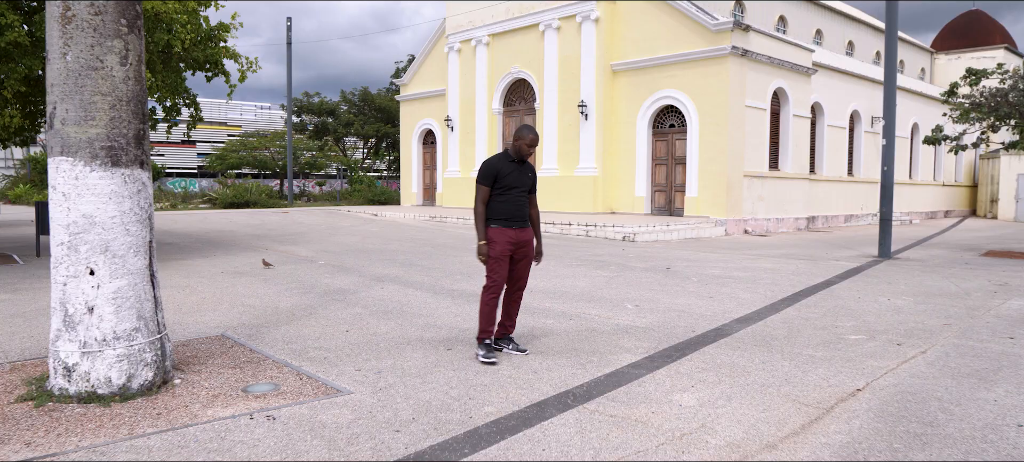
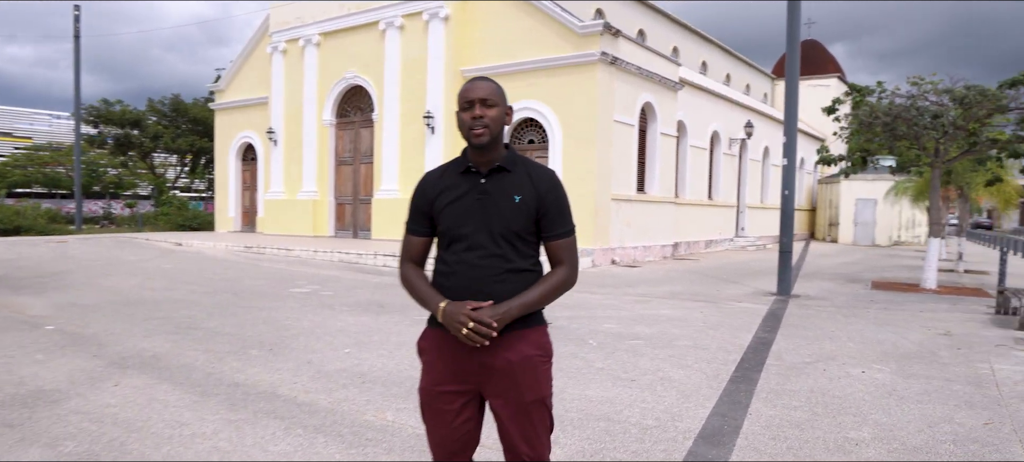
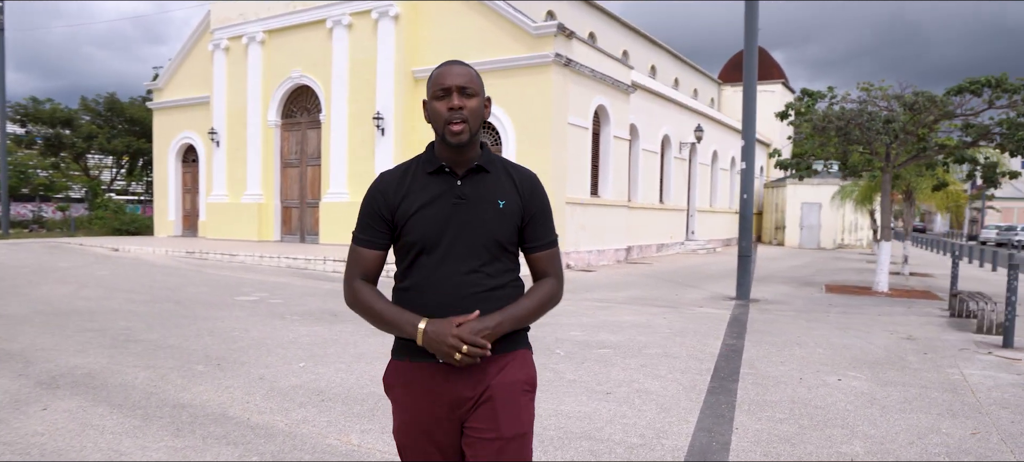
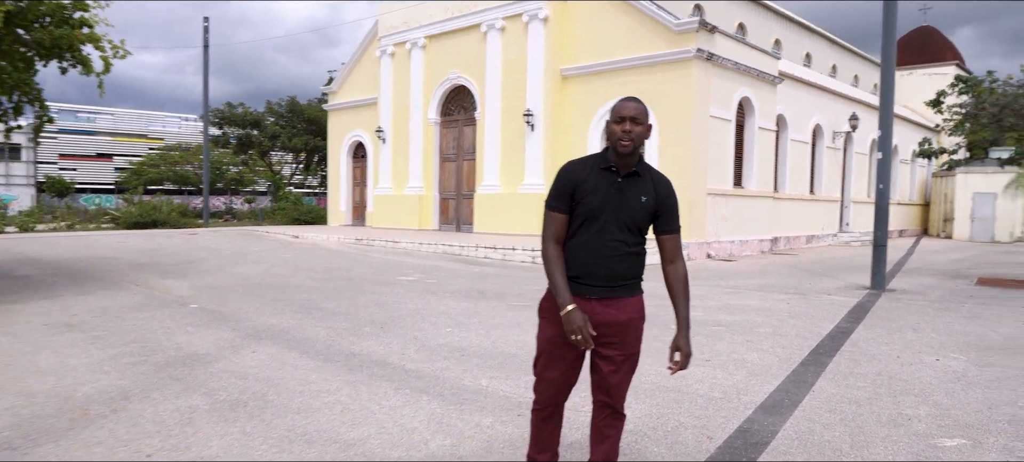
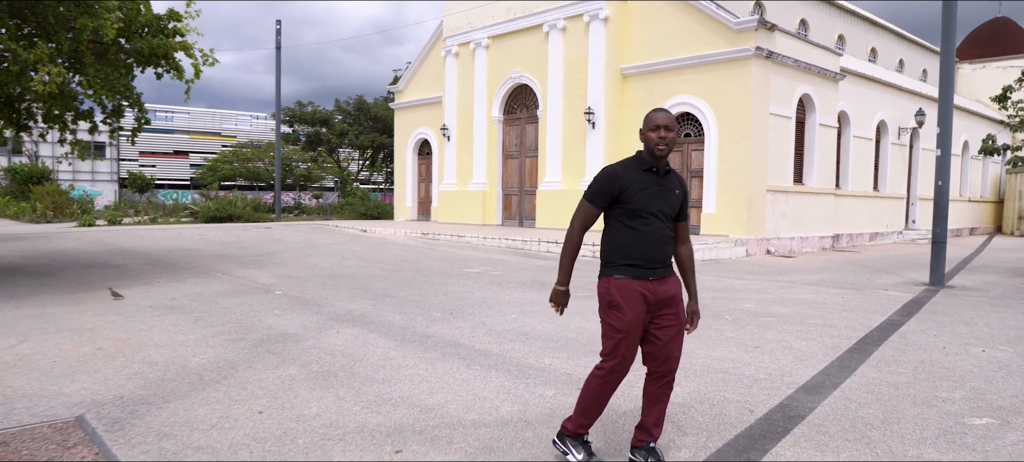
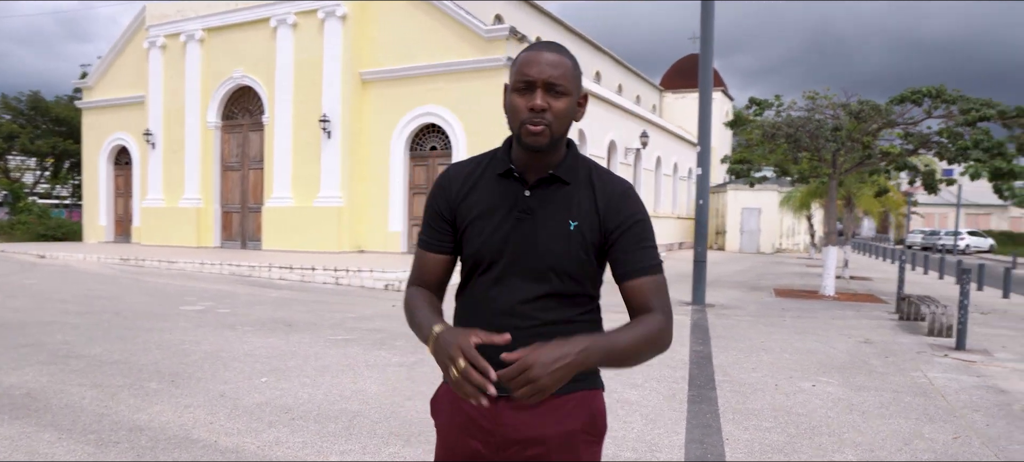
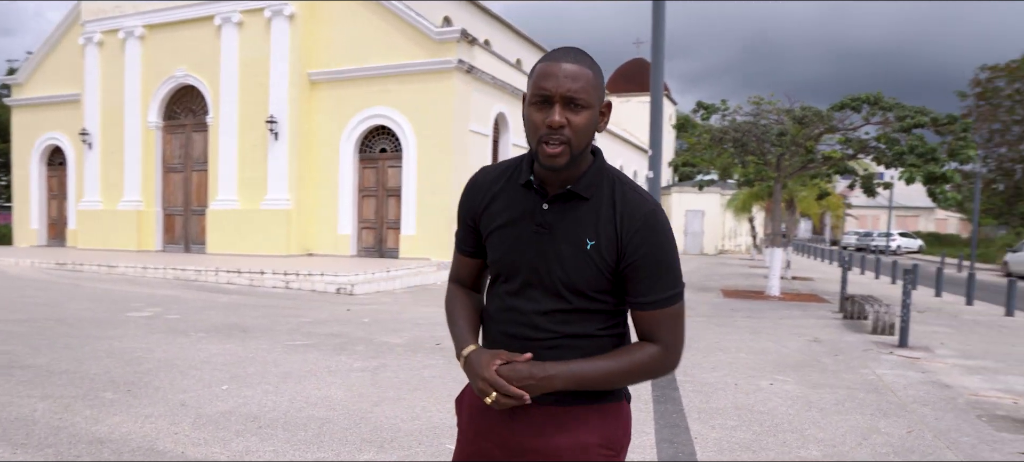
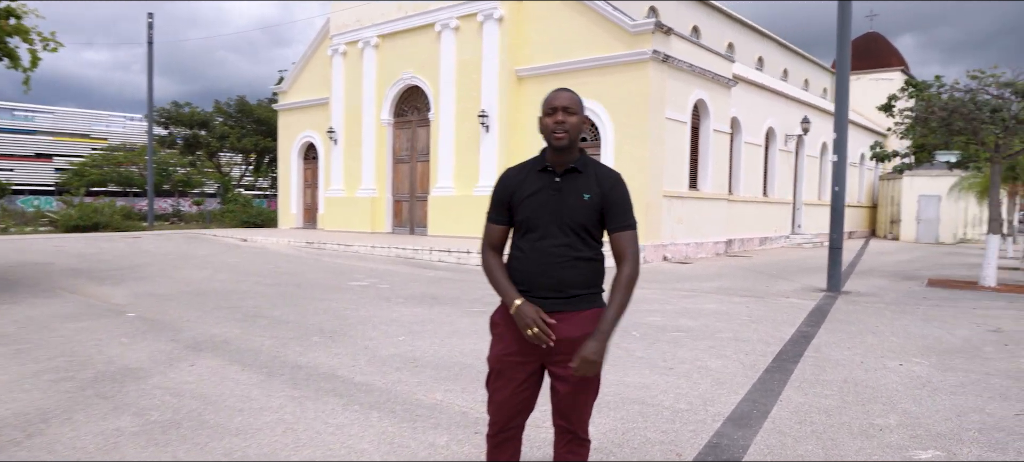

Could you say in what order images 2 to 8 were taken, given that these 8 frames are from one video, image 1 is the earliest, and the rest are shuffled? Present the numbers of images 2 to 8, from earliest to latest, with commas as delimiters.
5, 4, 8, 2, 3, 6, 7
